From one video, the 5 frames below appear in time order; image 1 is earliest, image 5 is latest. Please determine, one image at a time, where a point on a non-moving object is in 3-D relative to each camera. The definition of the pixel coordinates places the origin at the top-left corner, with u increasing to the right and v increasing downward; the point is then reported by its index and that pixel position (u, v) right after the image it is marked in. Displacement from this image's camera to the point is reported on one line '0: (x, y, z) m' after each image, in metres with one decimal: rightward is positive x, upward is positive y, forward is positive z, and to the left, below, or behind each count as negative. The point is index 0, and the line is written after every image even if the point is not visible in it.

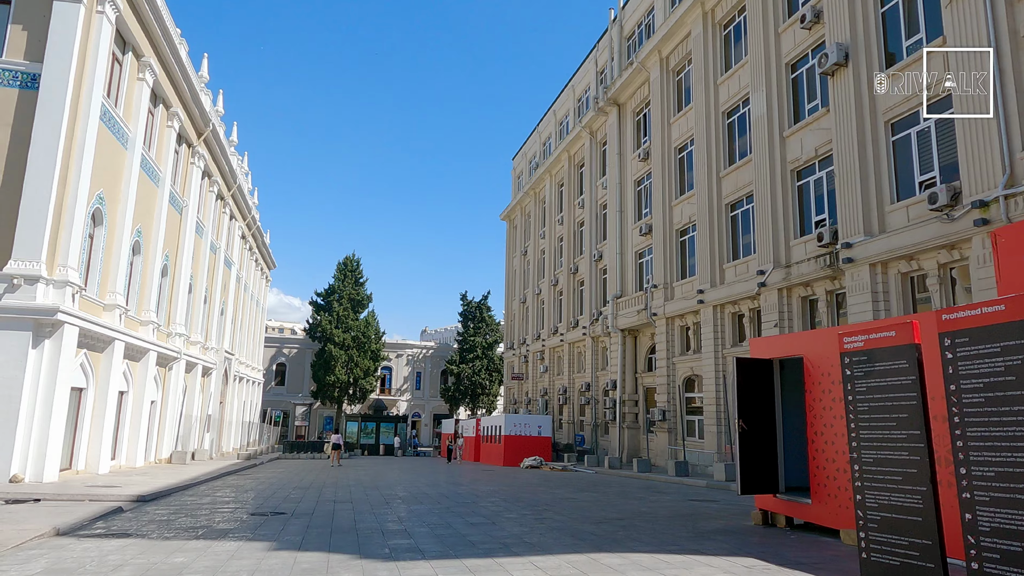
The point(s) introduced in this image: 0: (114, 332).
0: (-10.3, -1.2, +17.2) m
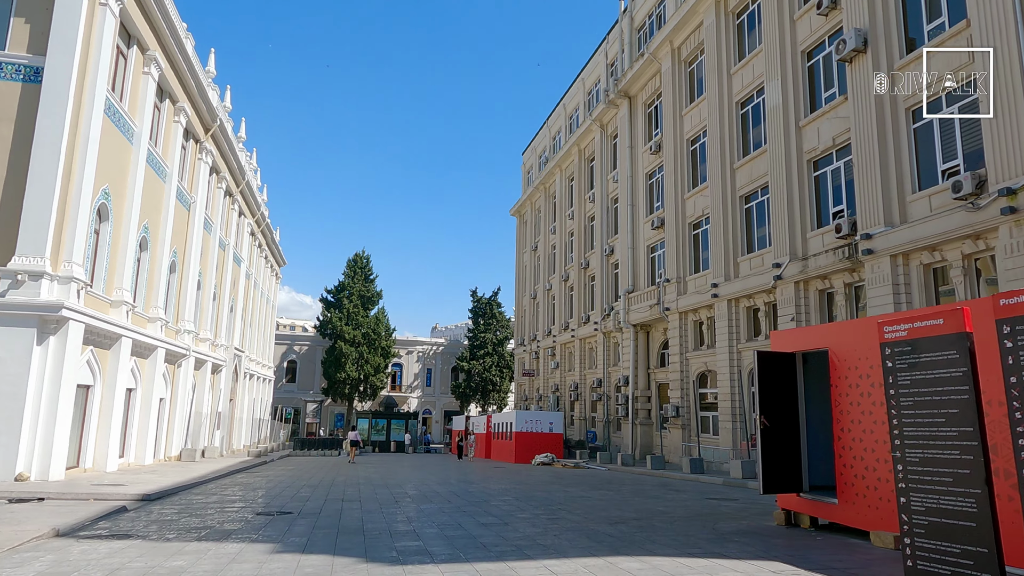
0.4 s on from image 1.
0: (-10.1, -1.1, +17.0) m
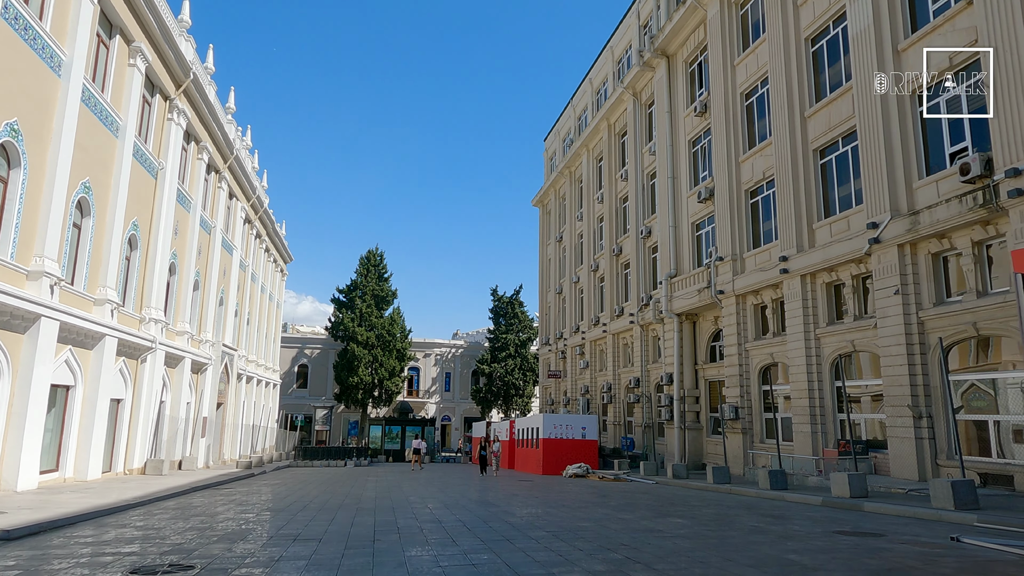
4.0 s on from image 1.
0: (-9.5, -0.4, +13.3) m
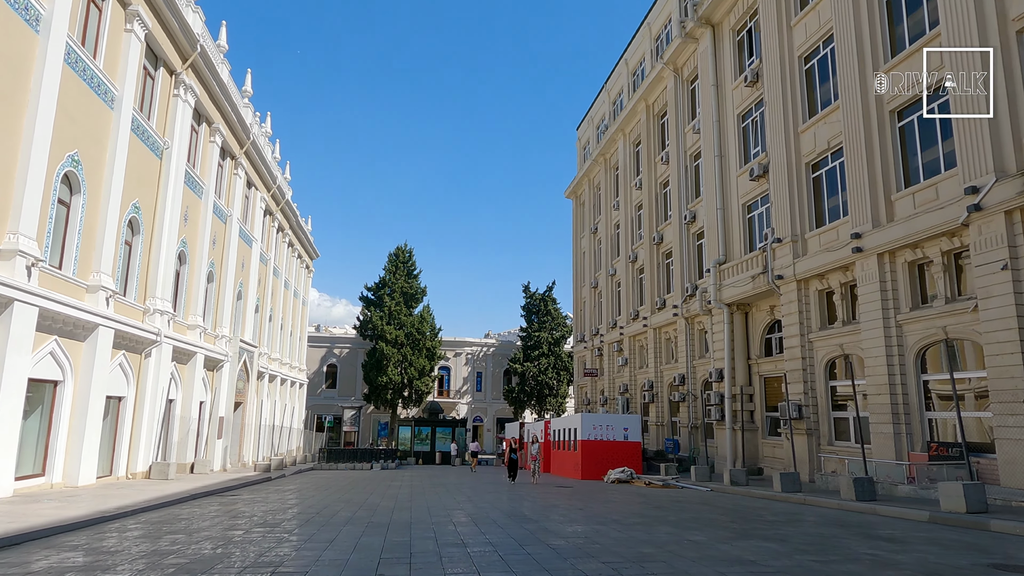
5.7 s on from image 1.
0: (-8.8, 0.0, +11.7) m
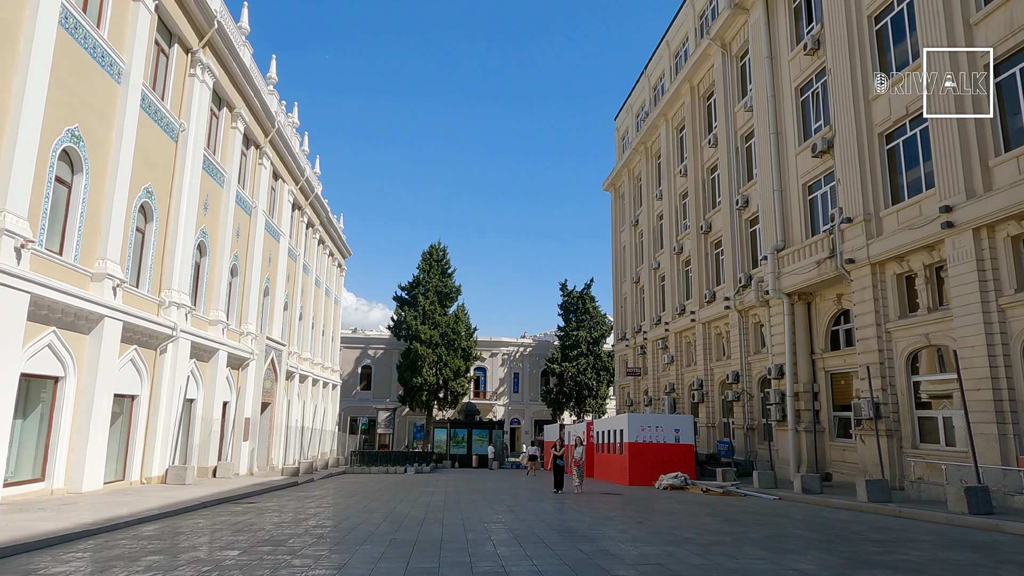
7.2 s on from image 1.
0: (-8.1, +0.2, +10.5) m
